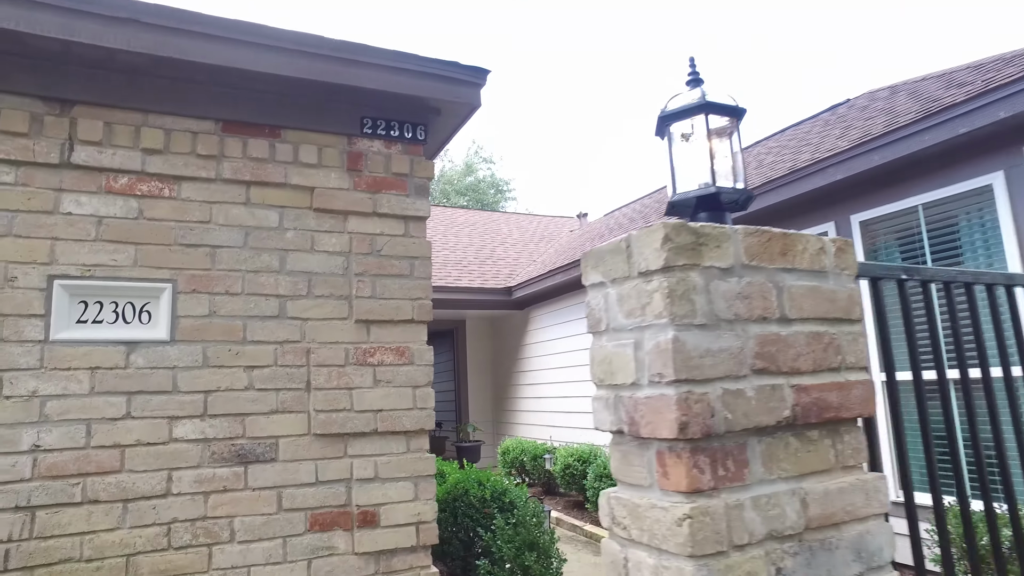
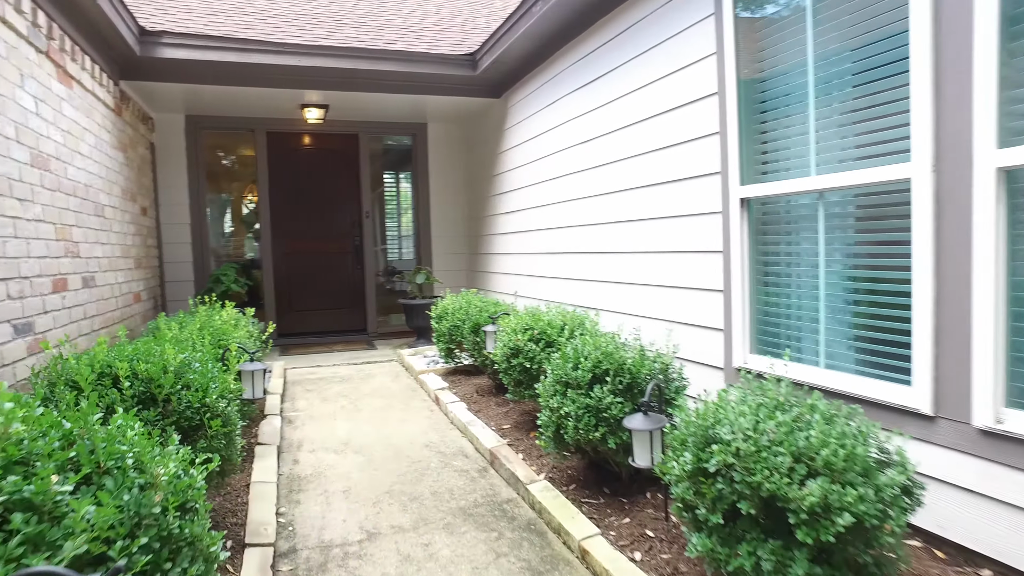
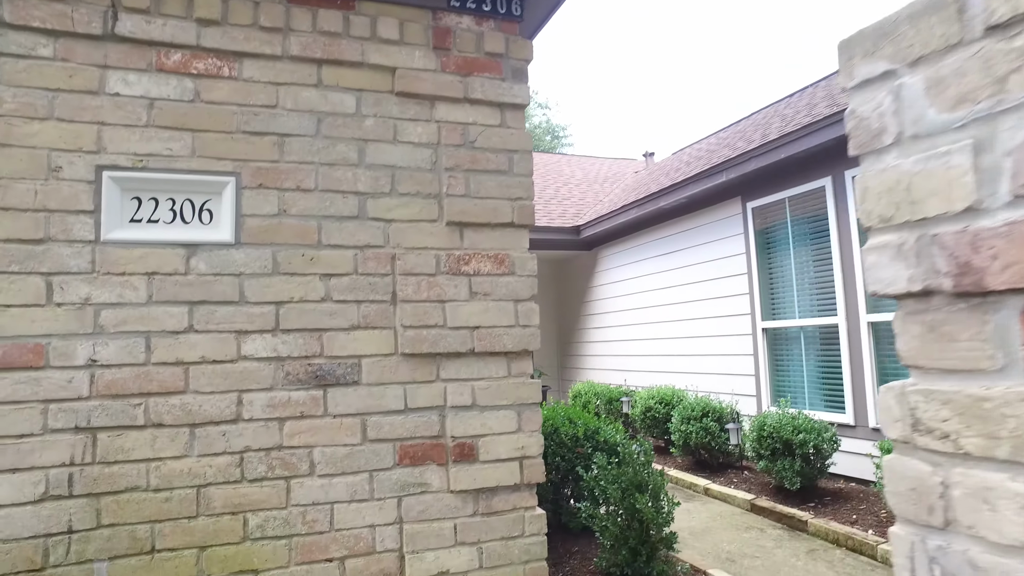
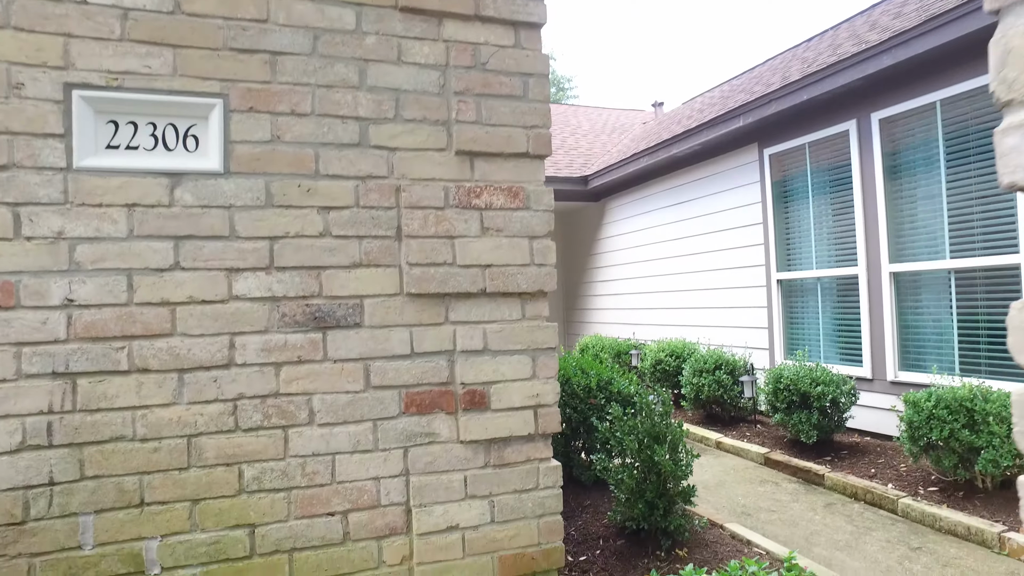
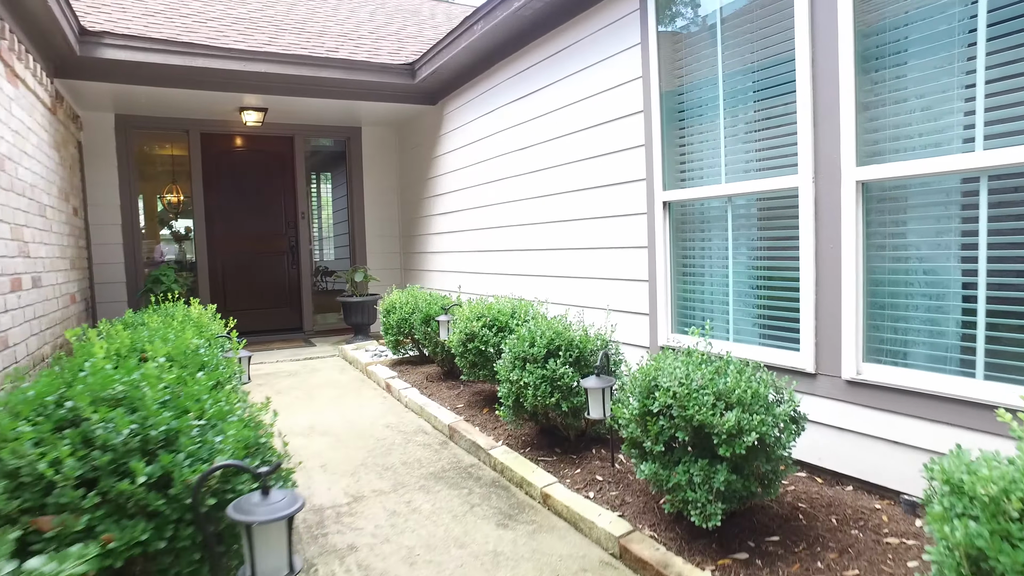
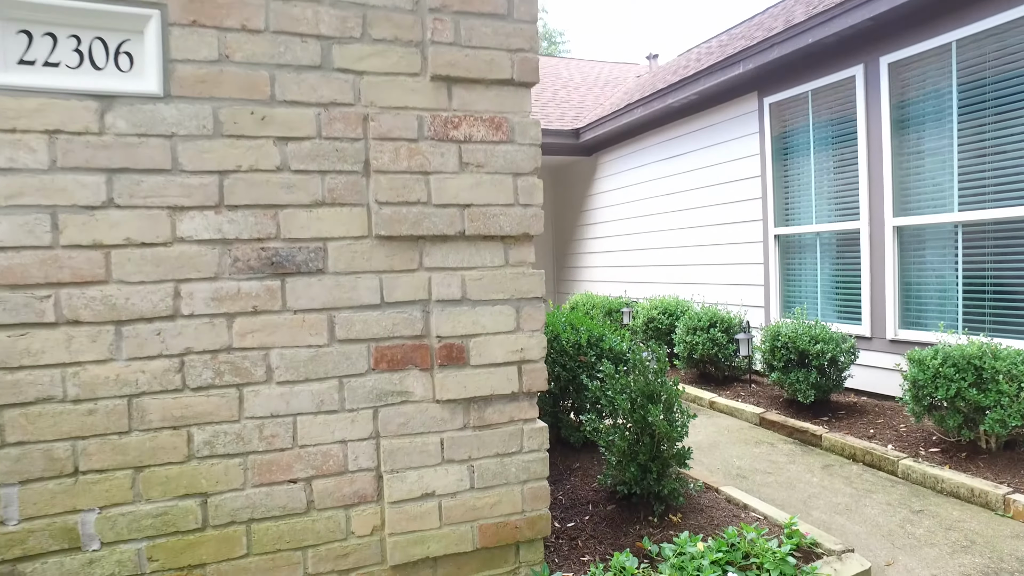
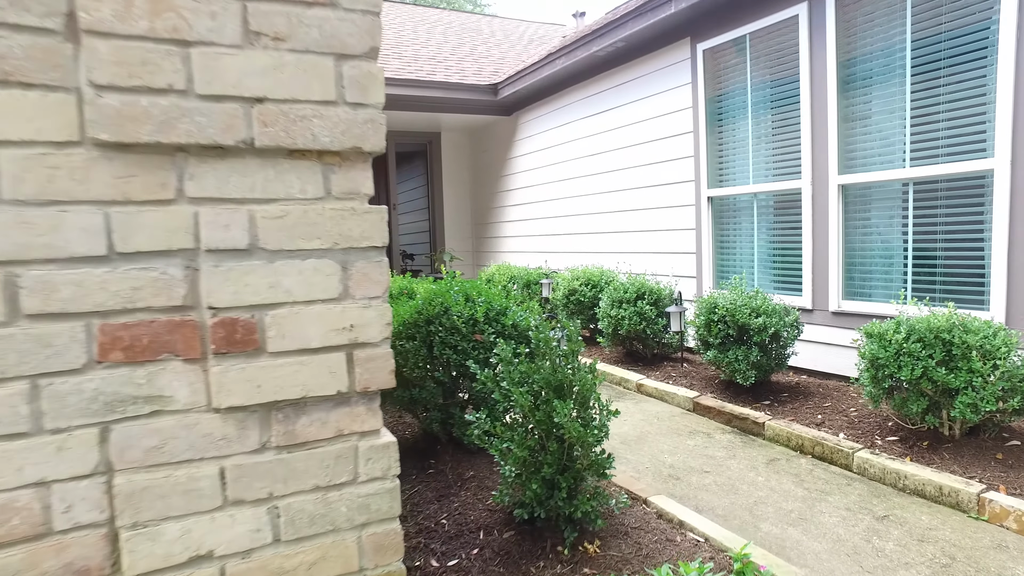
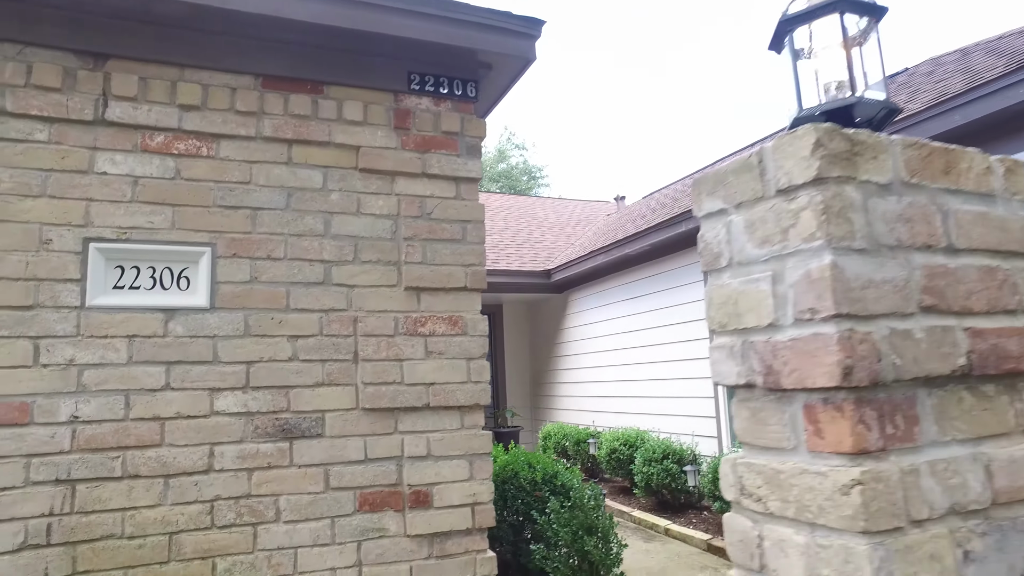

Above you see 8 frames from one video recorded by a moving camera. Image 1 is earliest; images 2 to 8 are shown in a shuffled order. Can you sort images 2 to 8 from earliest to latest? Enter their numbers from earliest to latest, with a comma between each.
8, 3, 4, 6, 7, 5, 2
